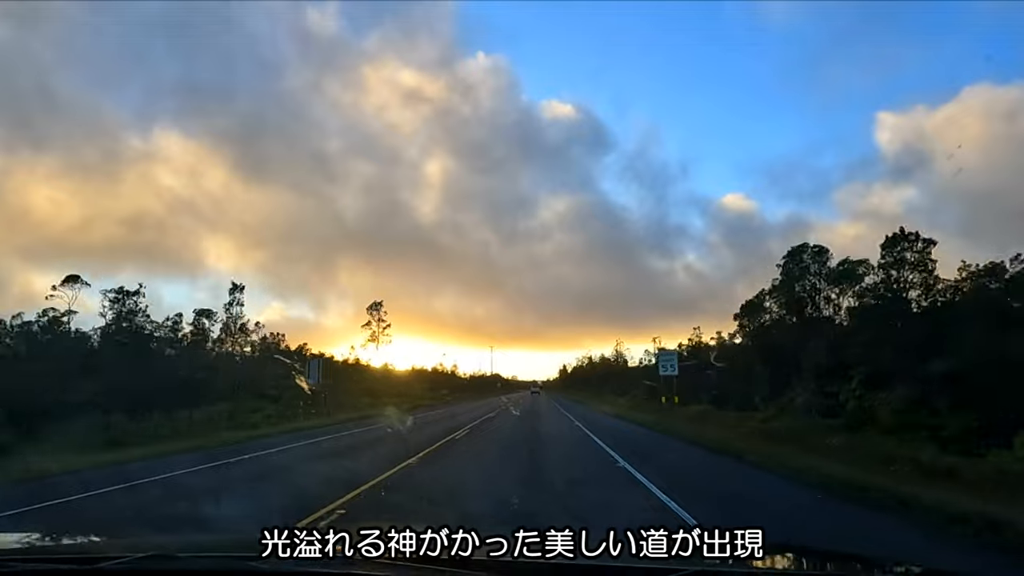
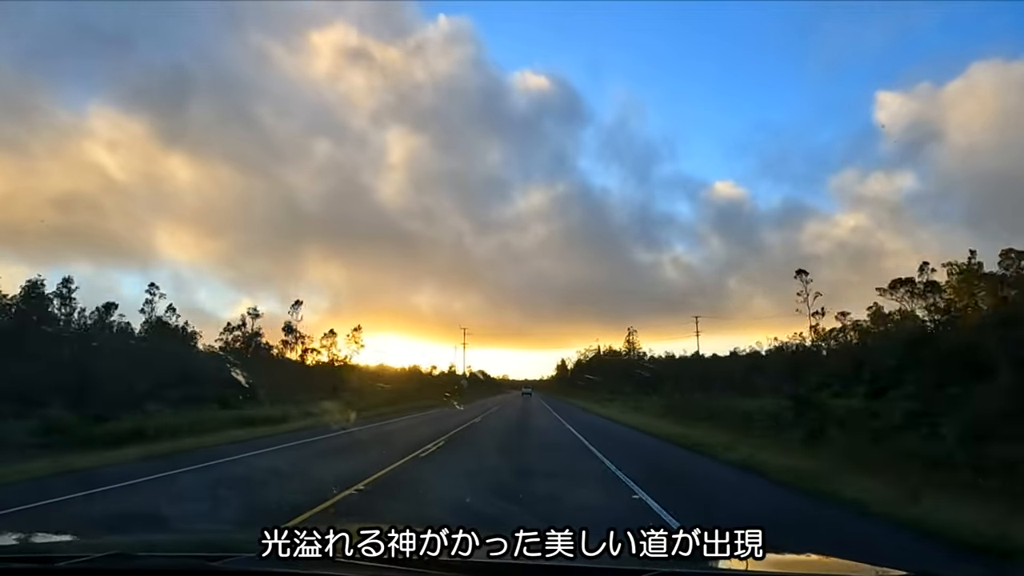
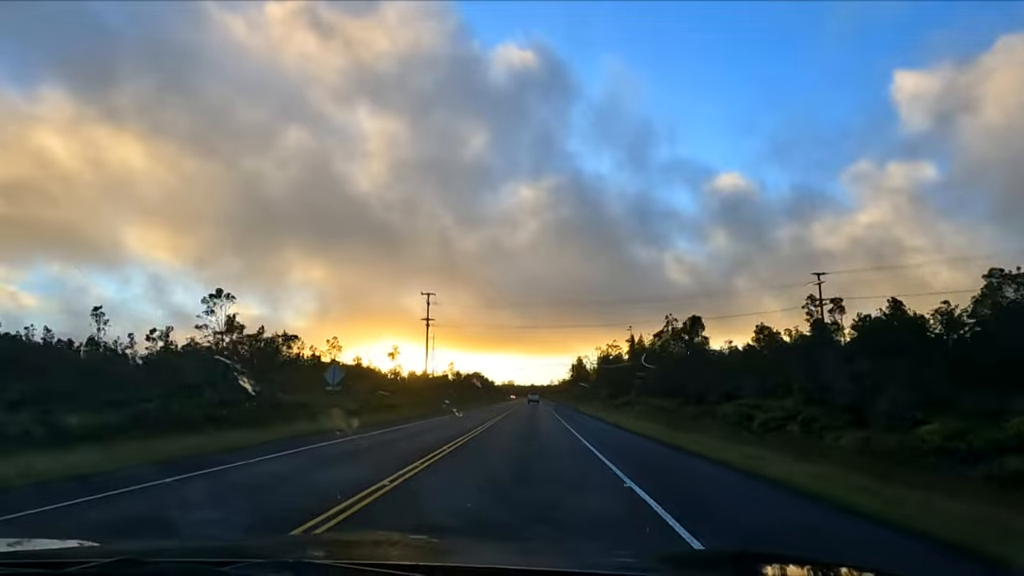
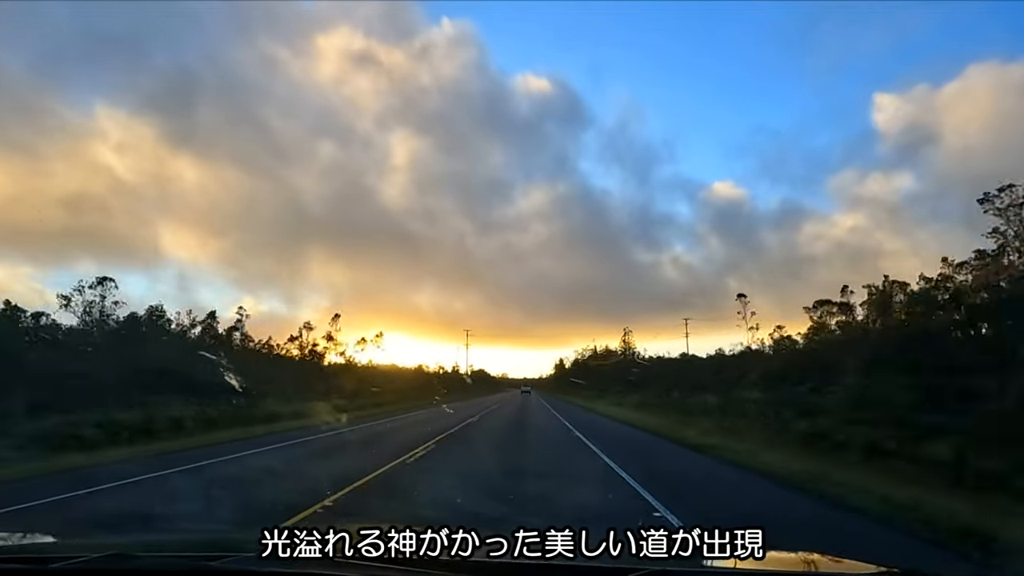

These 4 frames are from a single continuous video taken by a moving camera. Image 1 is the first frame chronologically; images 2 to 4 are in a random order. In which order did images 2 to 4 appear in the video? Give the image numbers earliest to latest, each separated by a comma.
4, 2, 3
